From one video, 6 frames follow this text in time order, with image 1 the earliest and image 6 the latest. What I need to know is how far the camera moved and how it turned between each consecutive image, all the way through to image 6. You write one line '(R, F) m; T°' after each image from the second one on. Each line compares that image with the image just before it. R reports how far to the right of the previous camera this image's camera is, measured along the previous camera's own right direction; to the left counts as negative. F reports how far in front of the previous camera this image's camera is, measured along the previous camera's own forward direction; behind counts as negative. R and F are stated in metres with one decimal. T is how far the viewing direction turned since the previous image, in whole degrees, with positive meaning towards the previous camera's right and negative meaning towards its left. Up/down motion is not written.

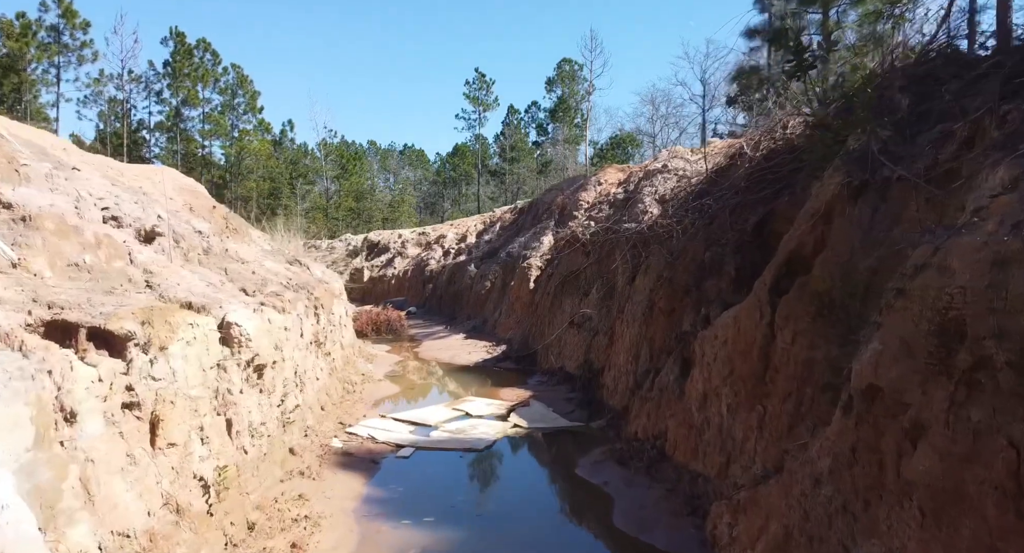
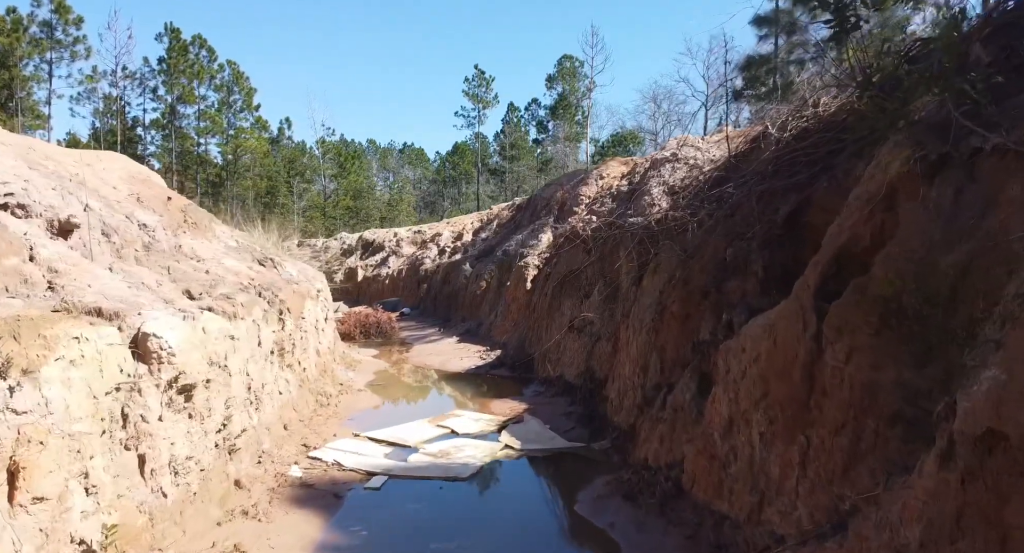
(+0.1, +1.3) m; 0°
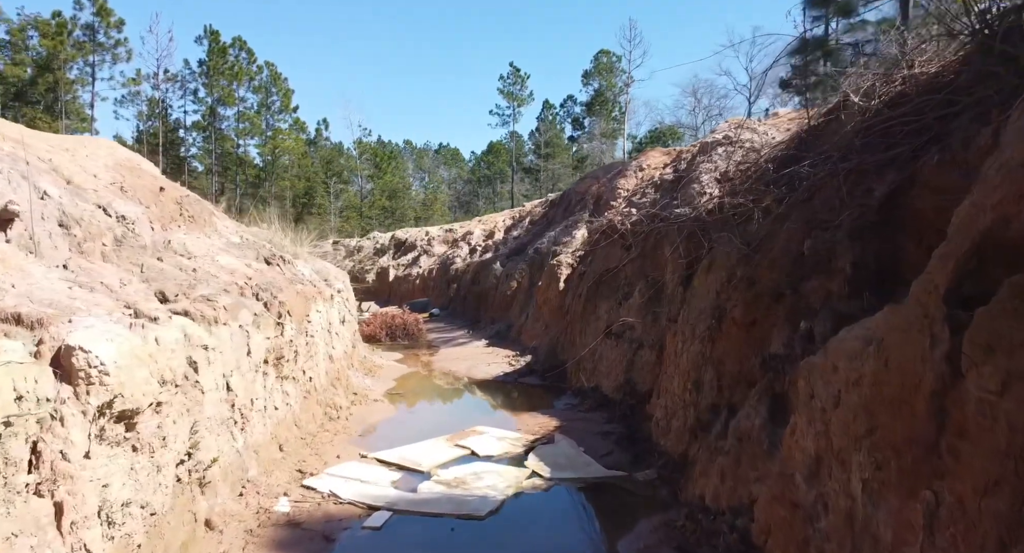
(+0.1, +1.3) m; -3°
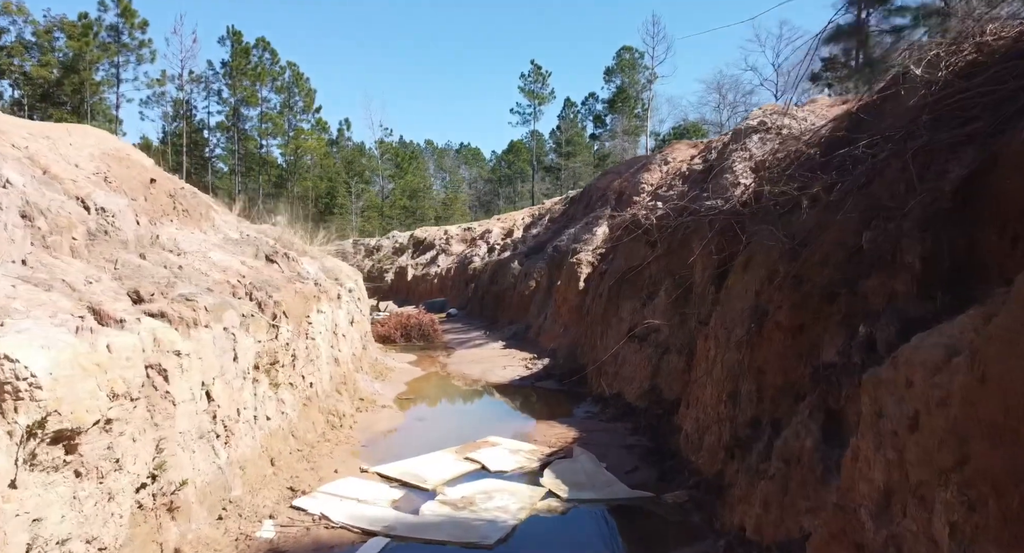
(+0.1, +0.8) m; -2°
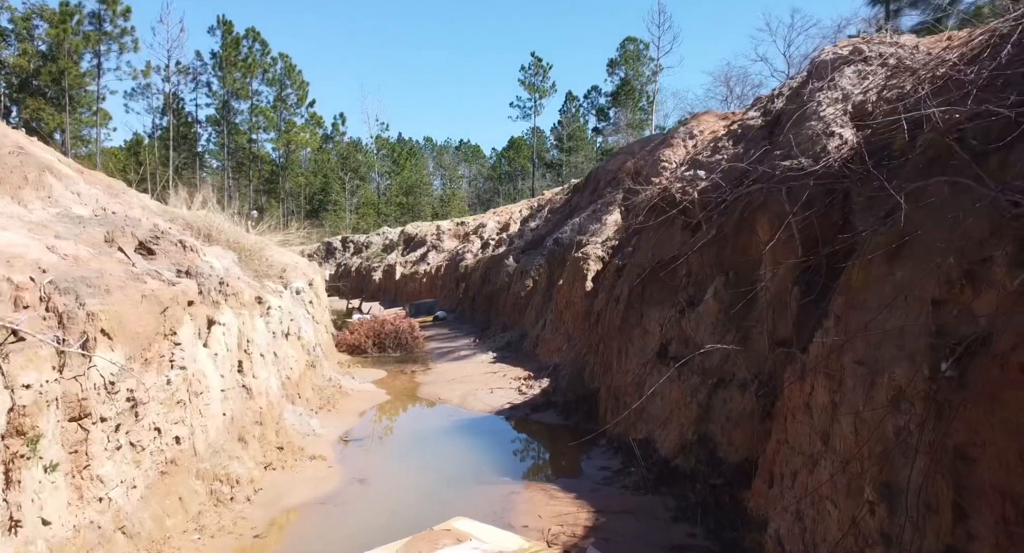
(+0.2, +3.3) m; 0°
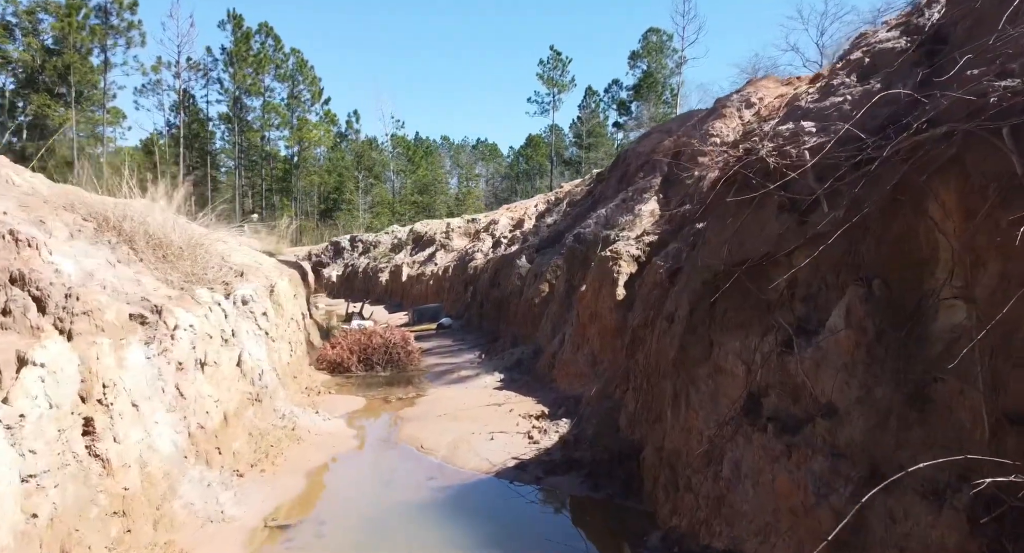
(+0.1, +2.9) m; -2°
